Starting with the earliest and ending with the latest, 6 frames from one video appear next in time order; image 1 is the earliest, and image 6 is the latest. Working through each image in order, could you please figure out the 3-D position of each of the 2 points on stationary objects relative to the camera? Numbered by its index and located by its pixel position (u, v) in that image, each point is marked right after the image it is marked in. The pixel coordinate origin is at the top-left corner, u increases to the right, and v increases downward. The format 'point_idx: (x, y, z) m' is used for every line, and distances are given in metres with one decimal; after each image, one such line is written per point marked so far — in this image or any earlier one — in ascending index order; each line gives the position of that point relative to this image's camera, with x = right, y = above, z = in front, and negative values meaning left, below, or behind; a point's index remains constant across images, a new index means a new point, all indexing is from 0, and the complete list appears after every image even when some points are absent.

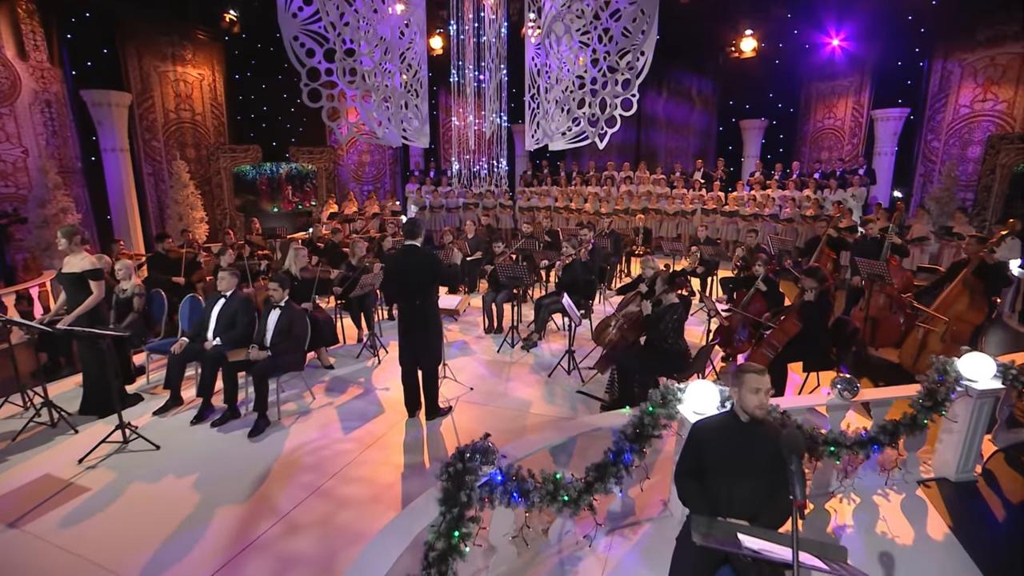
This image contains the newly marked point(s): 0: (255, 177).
0: (-7.7, +3.3, +15.4) m
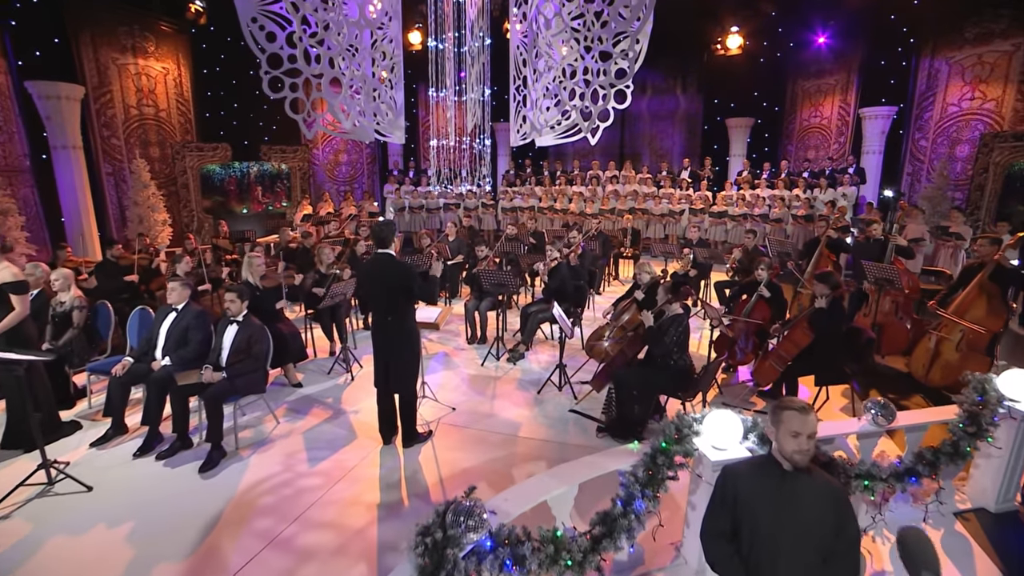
0: (-8.2, +3.1, +14.6) m
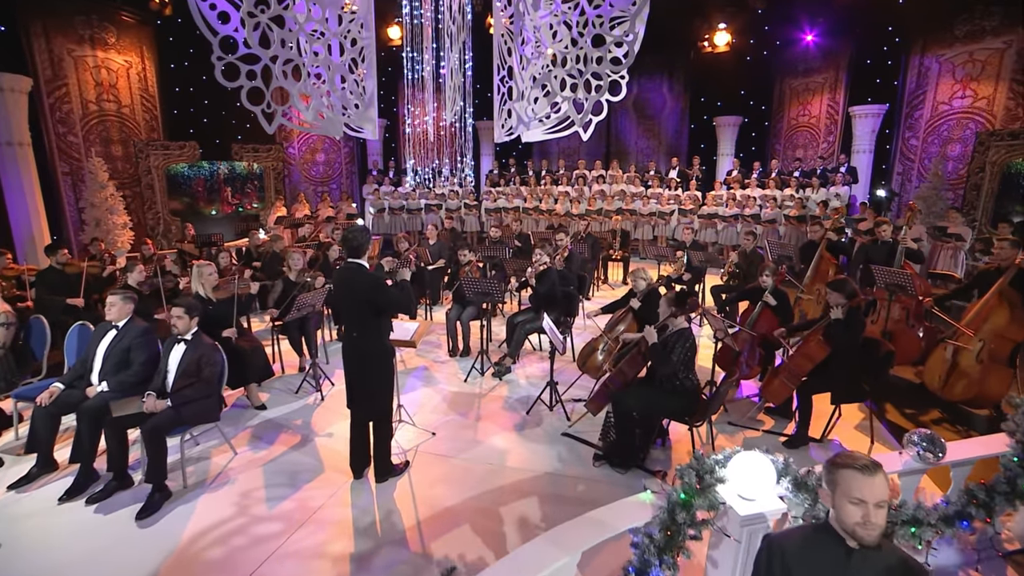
0: (-8.6, +2.9, +13.8) m
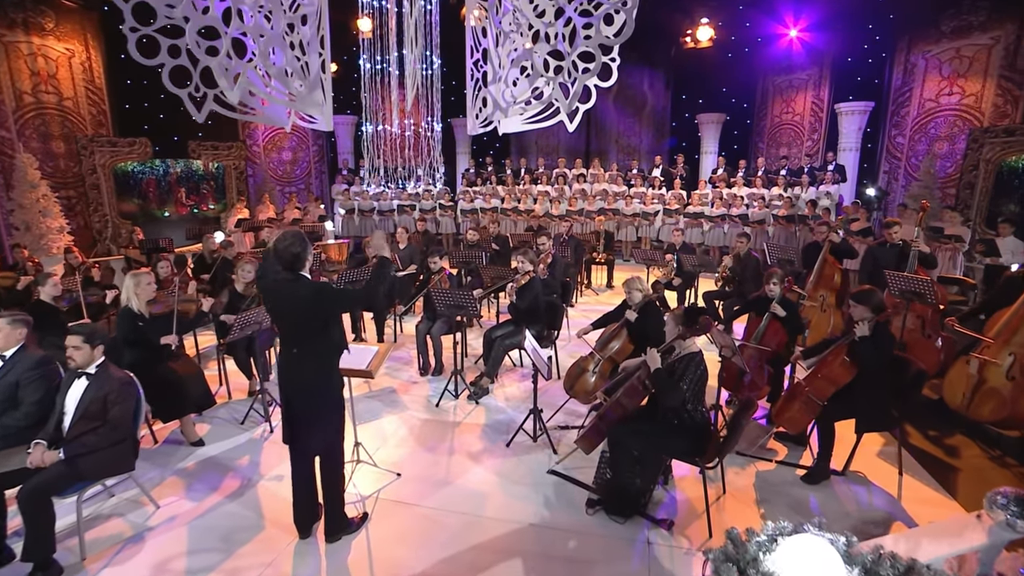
0: (-9.1, +2.7, +12.8) m
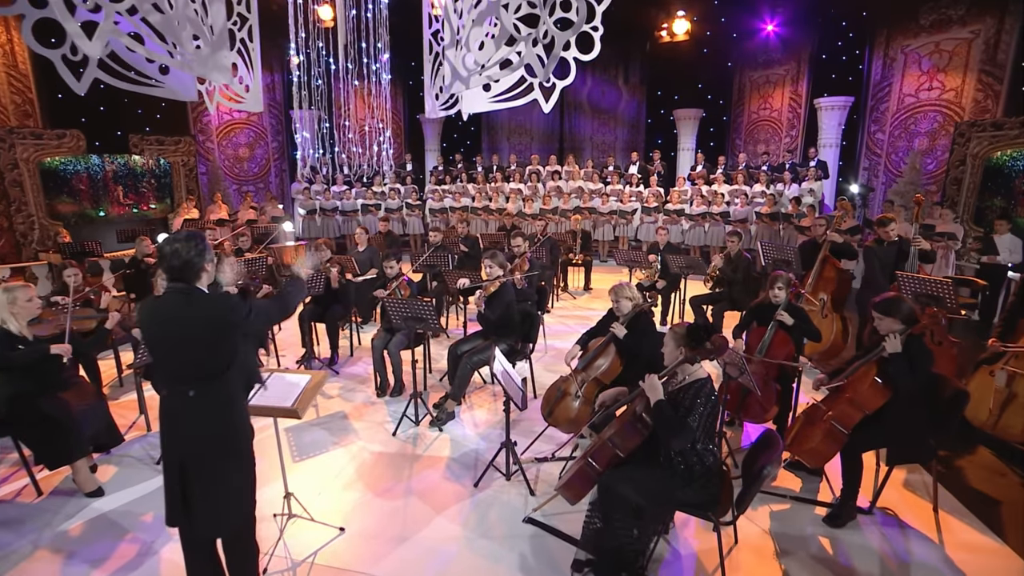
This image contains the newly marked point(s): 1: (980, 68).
0: (-9.8, +2.5, +11.5) m
1: (+9.9, +4.7, +11.0) m
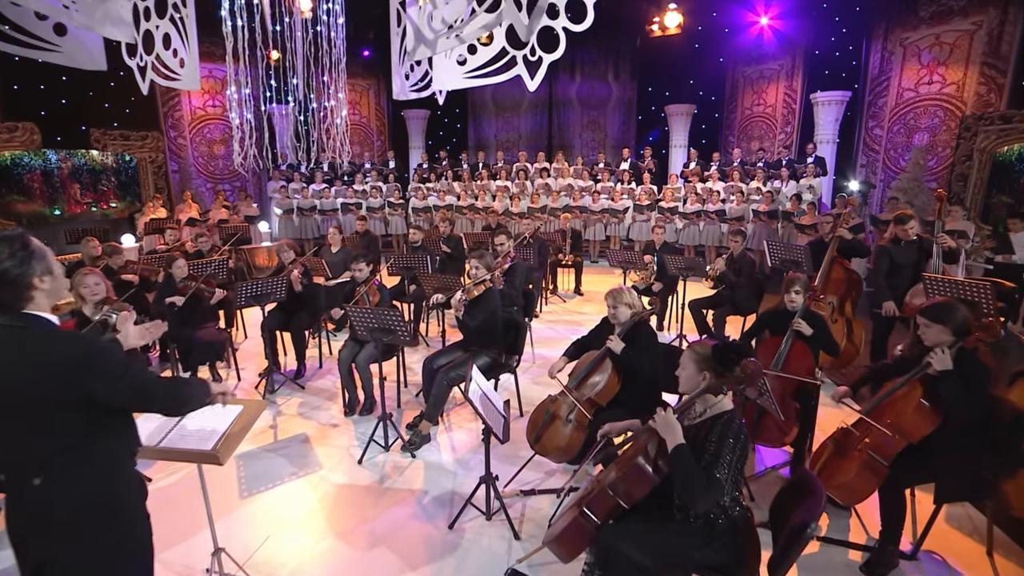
0: (-10.1, +2.4, +10.8) m
1: (+9.6, +4.7, +10.6) m
